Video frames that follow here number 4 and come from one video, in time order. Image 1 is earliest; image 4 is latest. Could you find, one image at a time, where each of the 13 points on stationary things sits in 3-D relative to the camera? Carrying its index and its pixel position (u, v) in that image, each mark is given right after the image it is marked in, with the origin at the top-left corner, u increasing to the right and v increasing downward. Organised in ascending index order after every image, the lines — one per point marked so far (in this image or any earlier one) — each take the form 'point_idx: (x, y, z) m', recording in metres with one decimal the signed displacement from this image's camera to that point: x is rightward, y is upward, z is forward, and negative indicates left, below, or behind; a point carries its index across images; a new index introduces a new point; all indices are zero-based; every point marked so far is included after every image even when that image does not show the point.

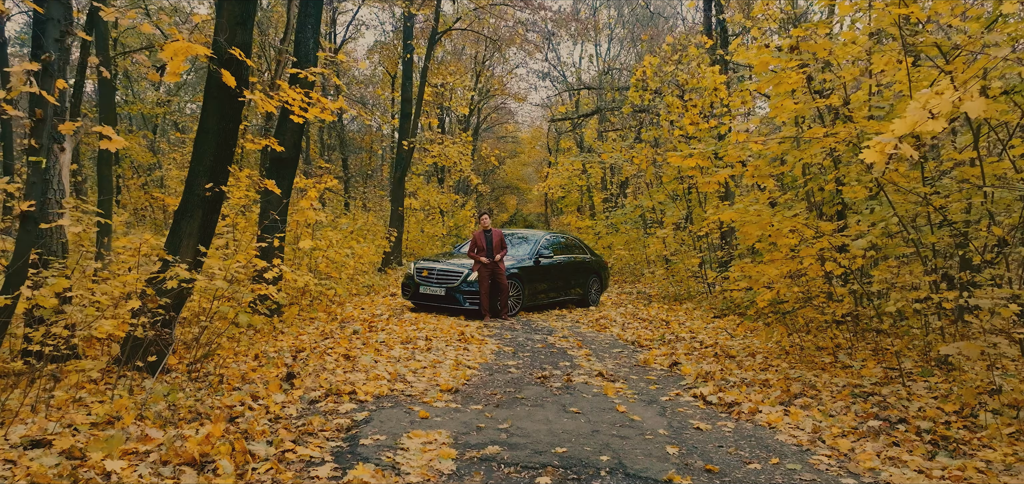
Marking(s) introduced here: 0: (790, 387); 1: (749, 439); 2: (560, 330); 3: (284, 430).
0: (+3.9, -2.0, +4.6) m
1: (+2.4, -2.0, +3.3) m
2: (+1.0, -1.8, +6.7) m
3: (-2.2, -1.8, +3.2) m
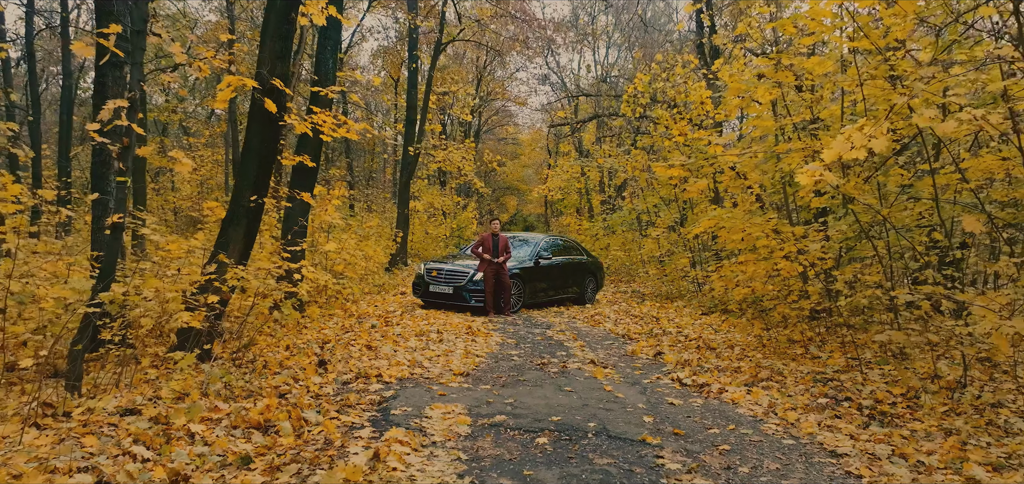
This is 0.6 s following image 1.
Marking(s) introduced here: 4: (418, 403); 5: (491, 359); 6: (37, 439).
0: (+4.0, -2.1, +5.2) m
1: (+2.4, -2.1, +3.9) m
2: (+1.0, -1.9, +7.3) m
3: (-2.2, -1.9, +3.8) m
4: (-1.1, -1.9, +3.8) m
5: (-0.3, -1.9, +5.2) m
6: (-4.4, -1.8, +3.0) m
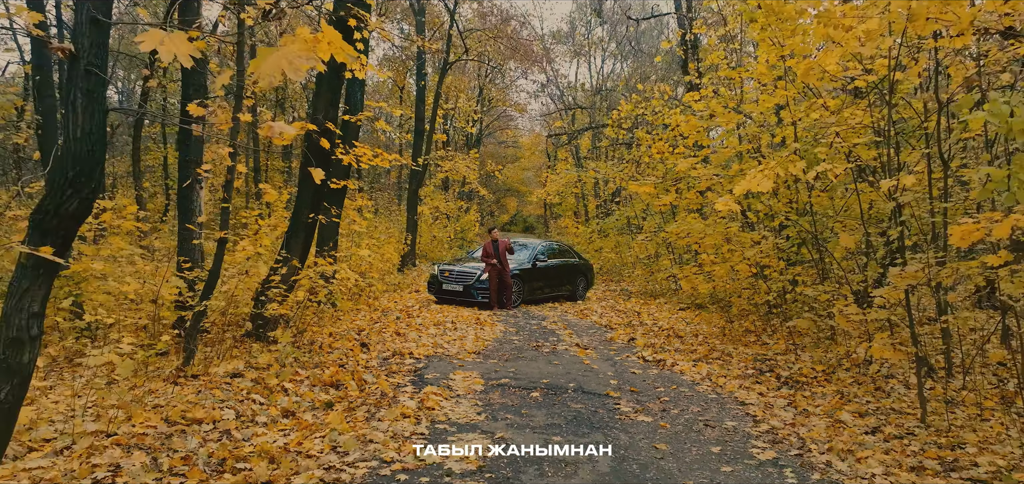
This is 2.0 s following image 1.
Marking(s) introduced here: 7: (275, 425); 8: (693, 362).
0: (+4.0, -2.3, +6.5) m
1: (+2.5, -2.2, +5.2) m
2: (+1.1, -2.0, +8.6) m
3: (-2.2, -2.1, +5.1) m
4: (-1.1, -2.1, +5.2) m
5: (-0.3, -2.0, +6.5) m
6: (-4.4, -2.0, +4.3) m
7: (-2.9, -2.2, +3.9) m
8: (+3.4, -2.2, +6.0) m
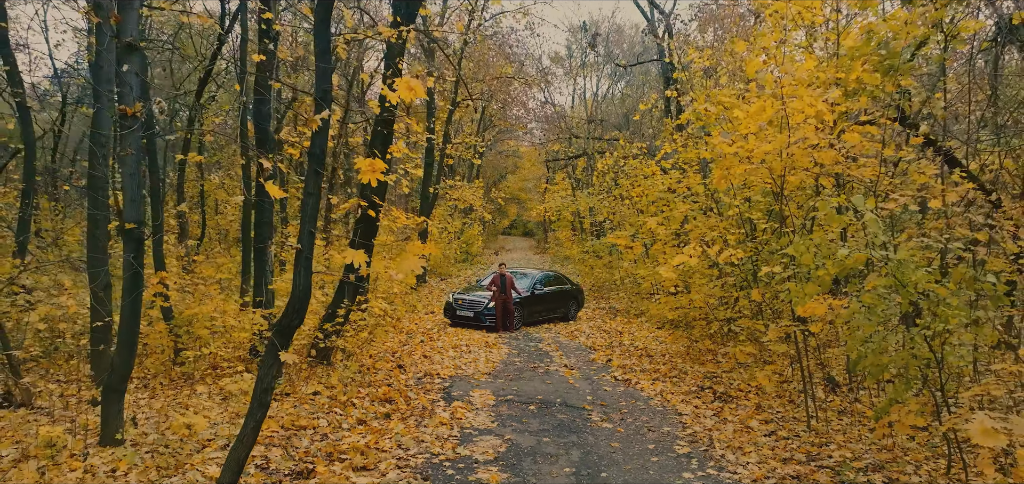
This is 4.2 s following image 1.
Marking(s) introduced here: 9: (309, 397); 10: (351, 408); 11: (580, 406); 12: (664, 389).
0: (+4.1, -3.4, +8.3) m
1: (+2.5, -3.3, +7.0) m
2: (+1.1, -3.1, +10.5) m
3: (-2.1, -3.2, +7.0) m
4: (-1.0, -3.2, +7.0) m
5: (-0.2, -3.2, +8.3) m
6: (-4.3, -3.1, +6.1) m
7: (-2.8, -3.3, +5.7) m
8: (+3.4, -3.3, +7.8) m
9: (-4.1, -3.1, +6.4) m
10: (-3.1, -3.2, +6.2) m
11: (+1.4, -3.3, +6.4) m
12: (+3.5, -3.3, +7.4) m
